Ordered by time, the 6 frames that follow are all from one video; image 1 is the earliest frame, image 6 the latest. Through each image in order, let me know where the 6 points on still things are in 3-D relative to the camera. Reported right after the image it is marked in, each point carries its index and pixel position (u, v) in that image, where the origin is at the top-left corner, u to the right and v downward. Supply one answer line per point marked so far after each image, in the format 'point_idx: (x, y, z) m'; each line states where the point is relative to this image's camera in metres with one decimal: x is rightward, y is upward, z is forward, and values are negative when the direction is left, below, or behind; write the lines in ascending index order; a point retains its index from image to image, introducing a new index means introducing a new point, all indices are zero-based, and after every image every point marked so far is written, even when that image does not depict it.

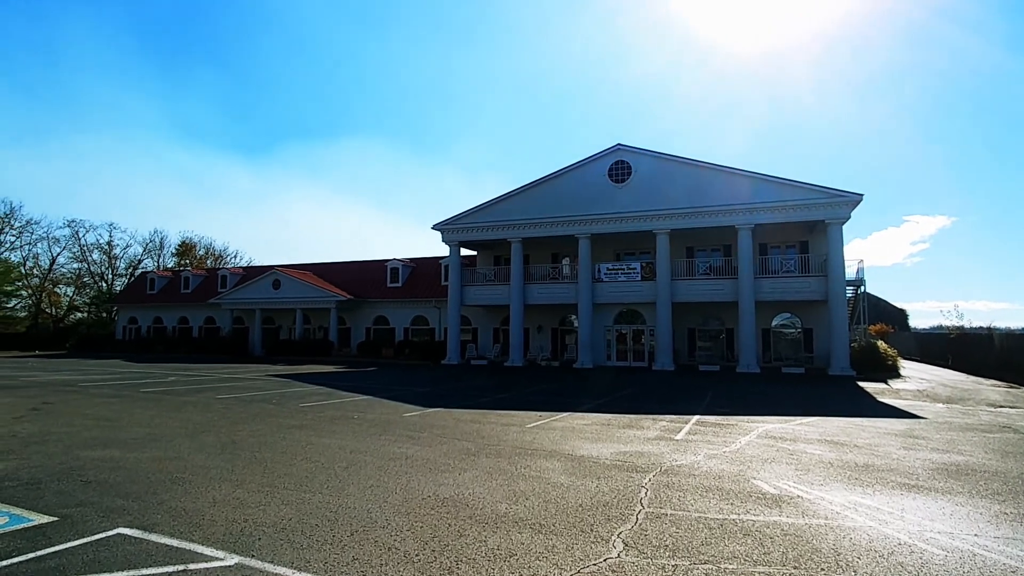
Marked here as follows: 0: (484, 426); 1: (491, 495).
0: (-0.5, -2.5, +10.5) m
1: (-0.2, -2.0, +5.8) m
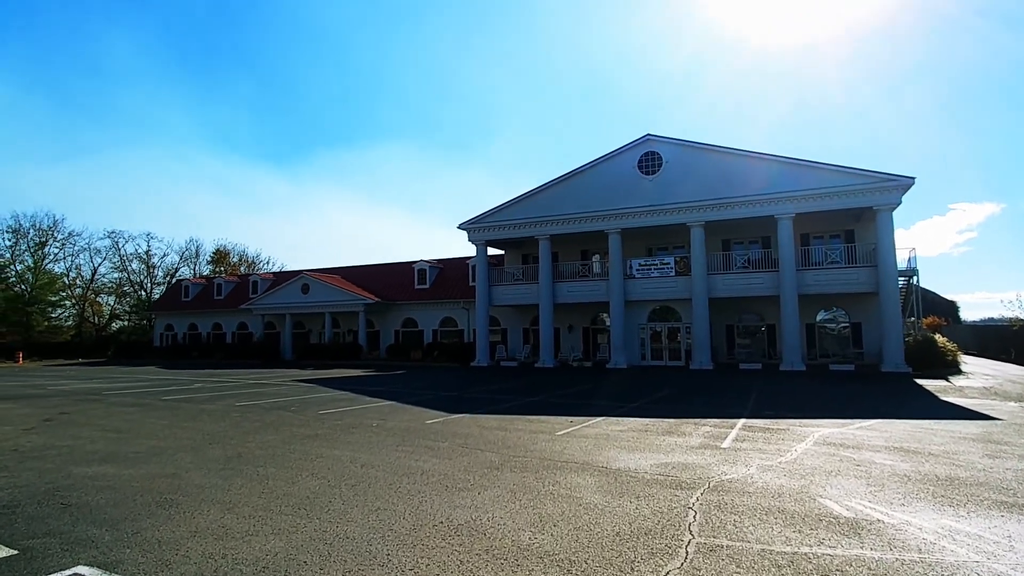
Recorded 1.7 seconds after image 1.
0: (0.0, -2.4, +9.8) m
1: (0.0, -2.0, +5.0) m
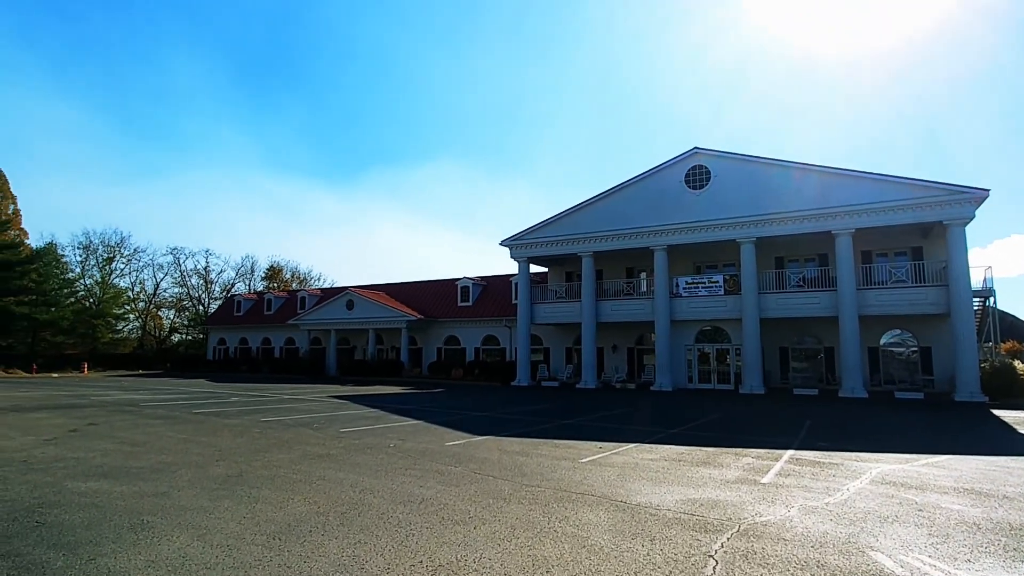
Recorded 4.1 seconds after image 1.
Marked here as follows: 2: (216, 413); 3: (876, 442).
0: (+0.3, -2.7, +9.1) m
1: (-0.1, -2.1, +4.4) m
2: (-7.2, -3.1, +14.5) m
3: (+7.9, -3.4, +12.9) m
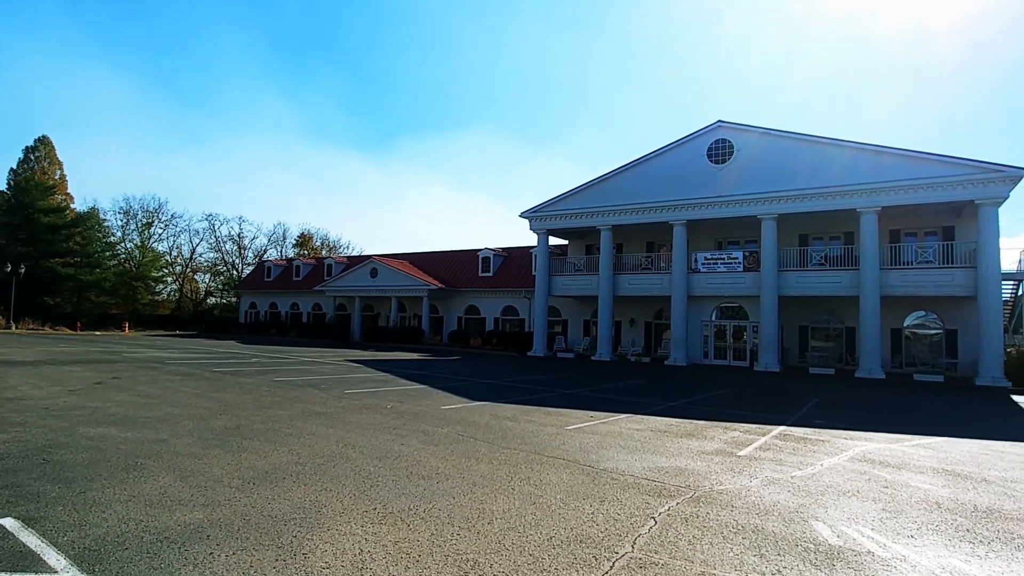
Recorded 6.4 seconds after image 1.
0: (+0.1, -2.2, +9.4) m
1: (-0.5, -1.8, +4.7) m
2: (-7.1, -2.2, +15.2) m
3: (+7.9, -2.9, +12.8) m
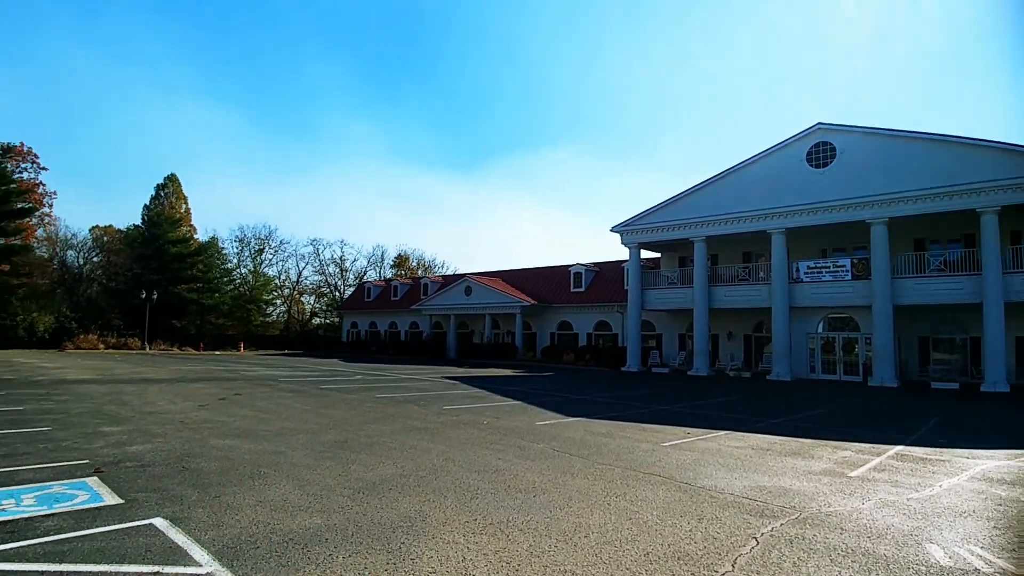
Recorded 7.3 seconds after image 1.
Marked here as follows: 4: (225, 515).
0: (+1.6, -2.4, +9.4) m
1: (+0.3, -2.0, +4.9) m
2: (-4.7, -2.7, +16.2) m
3: (+9.8, -3.0, +11.6) m
4: (-2.4, -1.9, +4.9) m
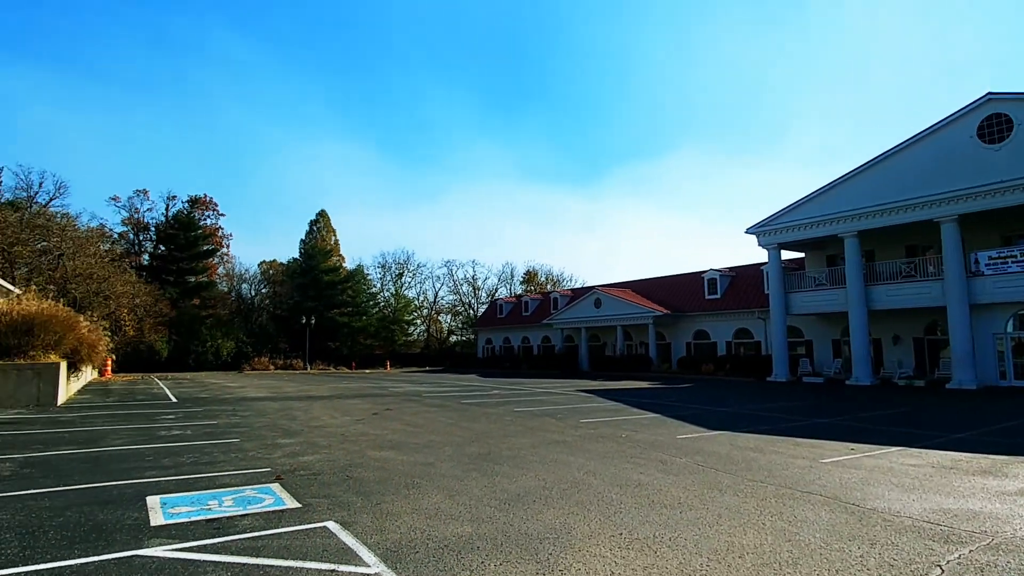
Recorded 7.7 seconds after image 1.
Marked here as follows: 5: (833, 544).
0: (+3.8, -2.5, +8.8) m
1: (+1.5, -2.0, +4.7) m
2: (-0.9, -3.2, +16.8) m
3: (+12.3, -2.7, +9.1) m
4: (-1.1, -2.1, +5.3) m
5: (+2.6, -2.1, +4.8) m
